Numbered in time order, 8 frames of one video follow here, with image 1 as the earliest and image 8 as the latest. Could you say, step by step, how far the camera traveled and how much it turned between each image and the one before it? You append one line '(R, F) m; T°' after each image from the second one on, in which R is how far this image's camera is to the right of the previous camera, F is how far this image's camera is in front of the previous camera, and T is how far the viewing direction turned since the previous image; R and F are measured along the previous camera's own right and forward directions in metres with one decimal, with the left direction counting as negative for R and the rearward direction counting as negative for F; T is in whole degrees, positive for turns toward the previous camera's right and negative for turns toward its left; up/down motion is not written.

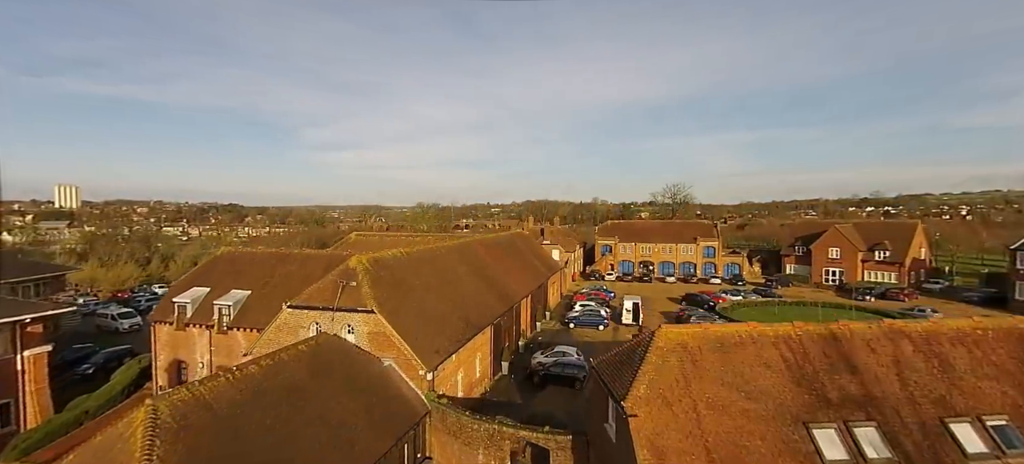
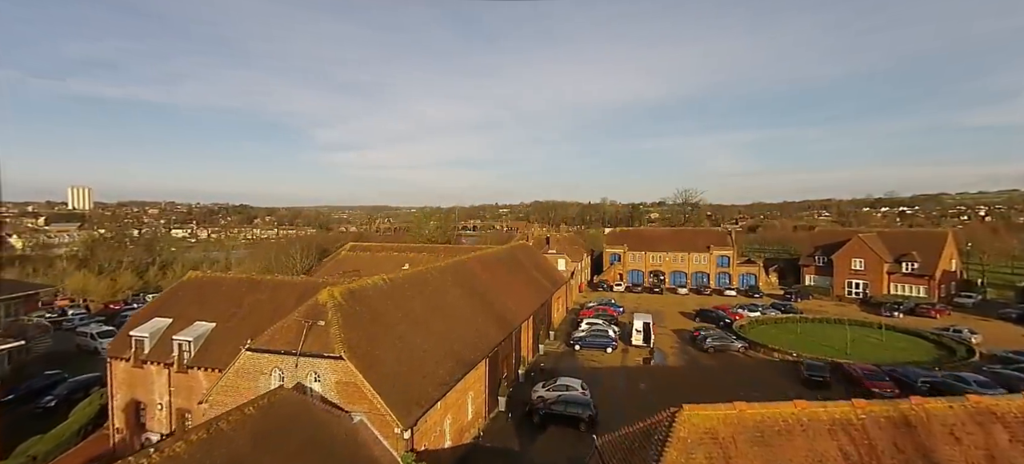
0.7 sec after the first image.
(+0.5, +2.2) m; -1°
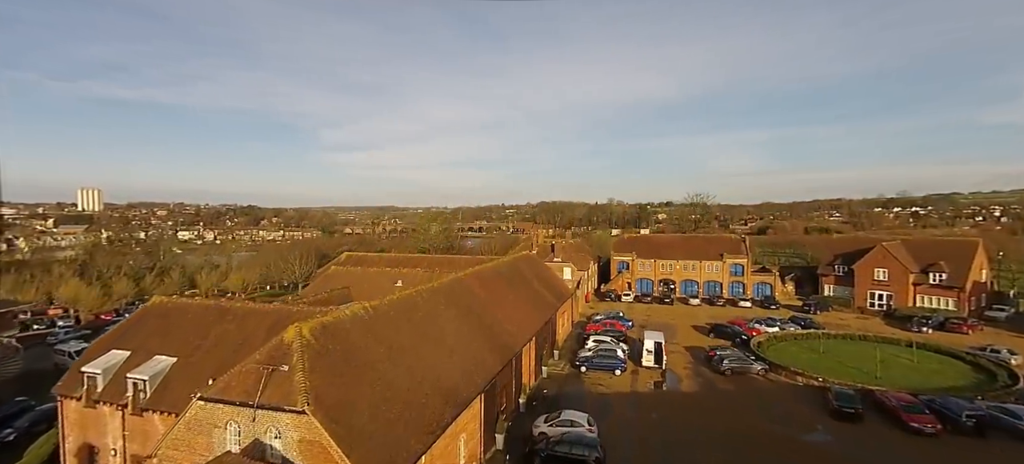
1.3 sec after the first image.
(+0.3, +2.0) m; -1°
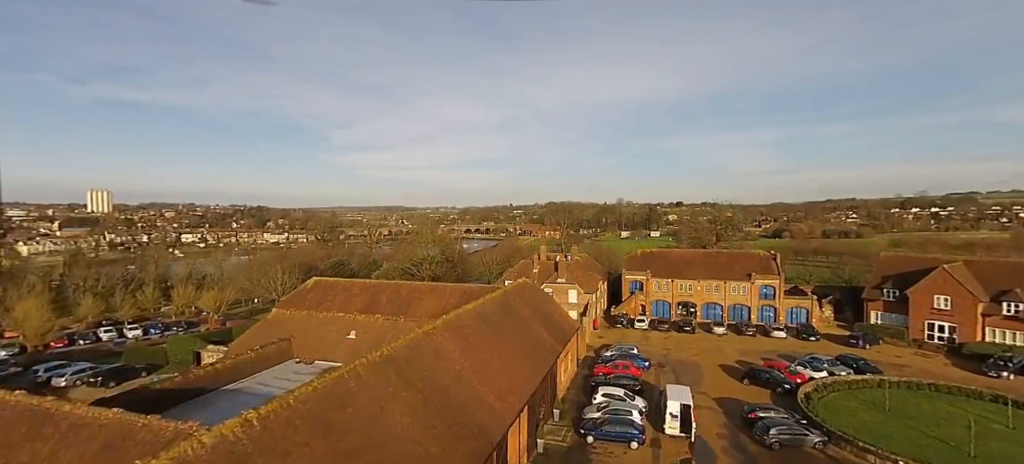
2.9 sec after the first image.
(+1.0, +5.7) m; -1°
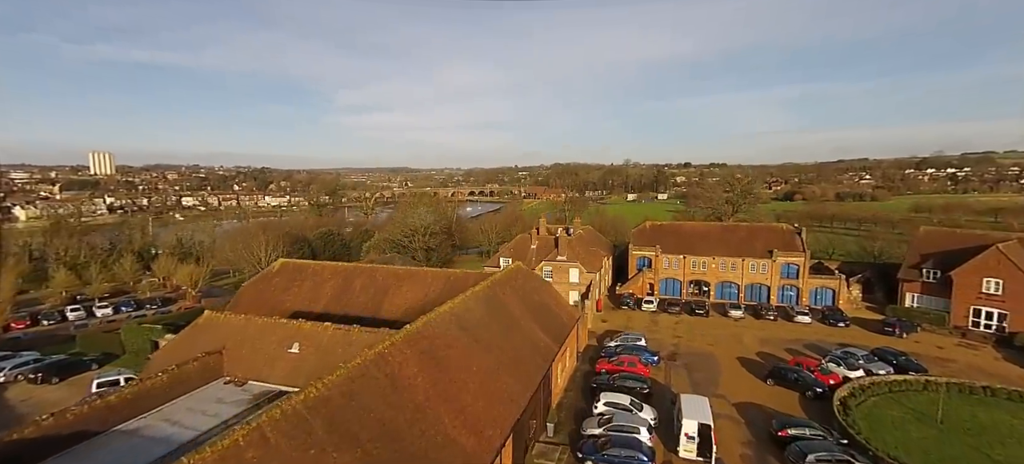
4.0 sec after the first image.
(+0.9, +4.3) m; -1°
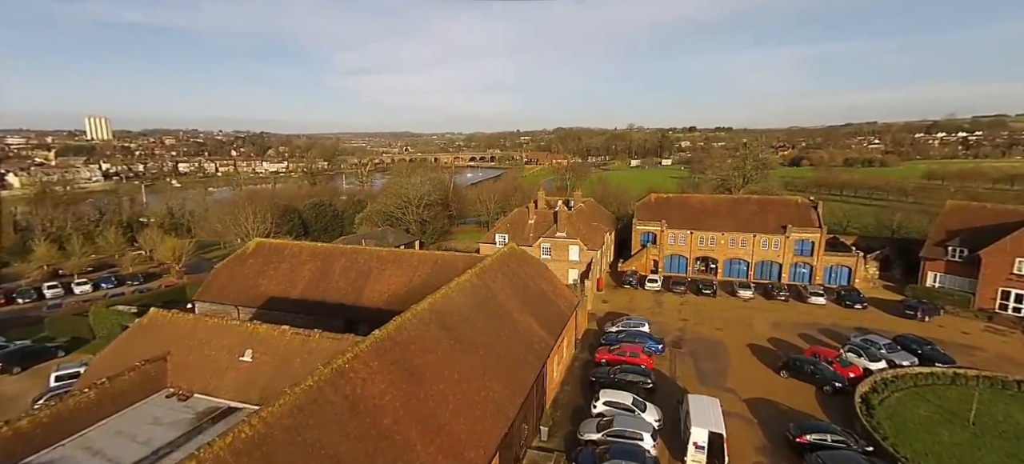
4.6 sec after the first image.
(+0.5, +2.5) m; 0°
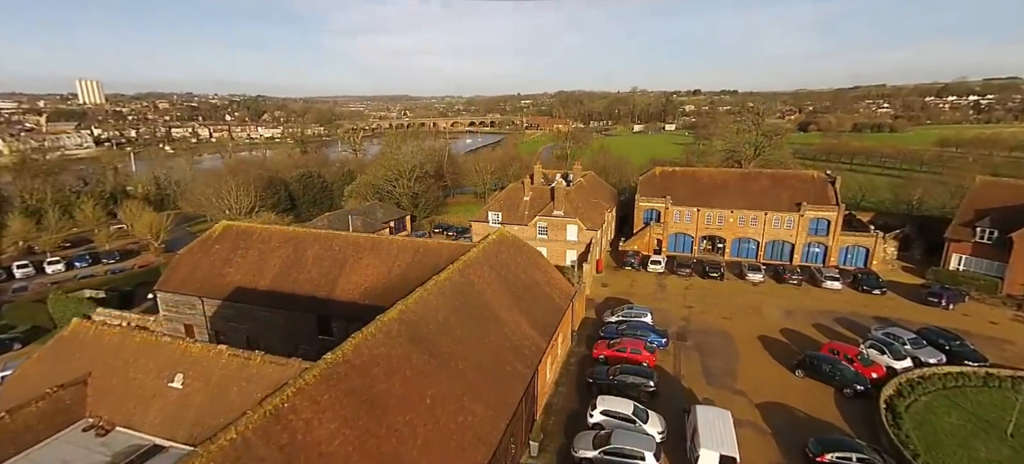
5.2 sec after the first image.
(+0.5, +2.5) m; 0°
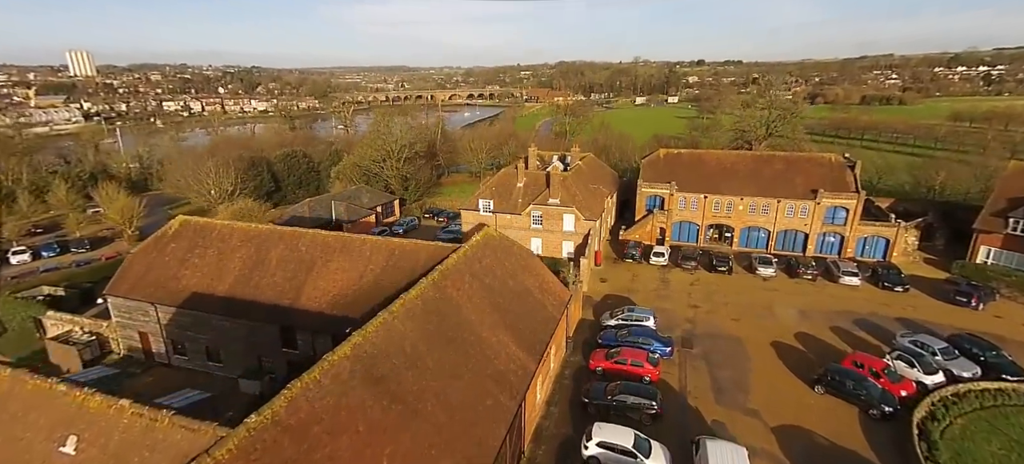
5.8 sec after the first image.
(+0.6, +2.6) m; 0°
